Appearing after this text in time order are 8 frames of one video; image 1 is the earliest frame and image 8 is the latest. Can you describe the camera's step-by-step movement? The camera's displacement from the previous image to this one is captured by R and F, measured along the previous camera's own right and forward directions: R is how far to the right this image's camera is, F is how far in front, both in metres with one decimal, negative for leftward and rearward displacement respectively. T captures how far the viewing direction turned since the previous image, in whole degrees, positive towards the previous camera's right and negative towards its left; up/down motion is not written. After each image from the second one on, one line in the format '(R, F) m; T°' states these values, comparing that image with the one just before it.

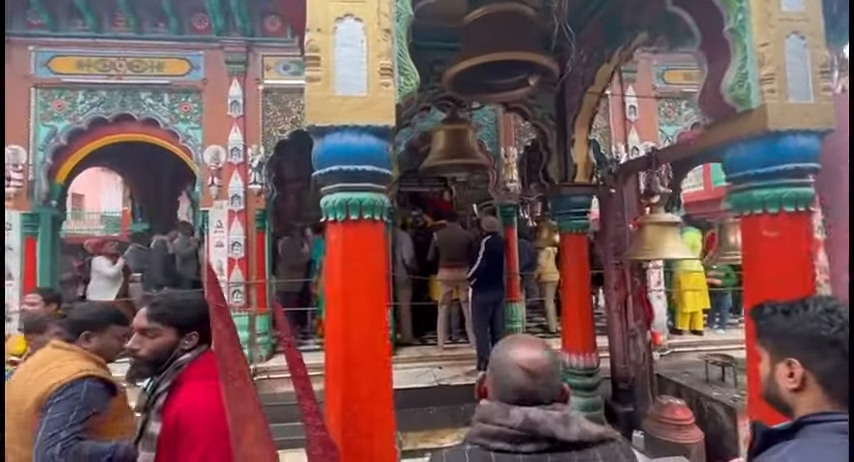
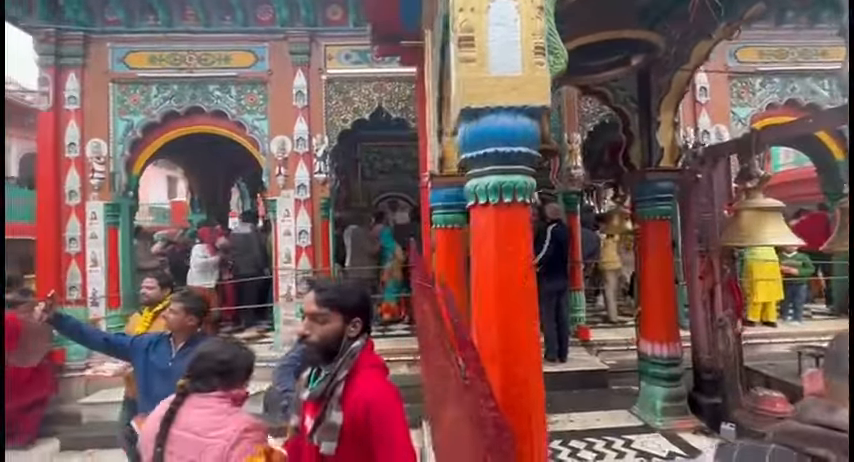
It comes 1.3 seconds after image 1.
(-0.8, 0.0) m; -3°
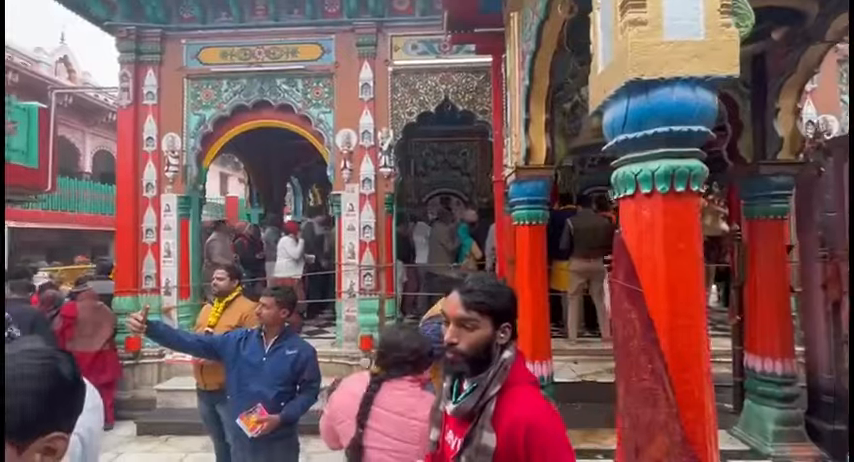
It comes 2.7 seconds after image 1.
(-0.6, +0.3) m; -5°
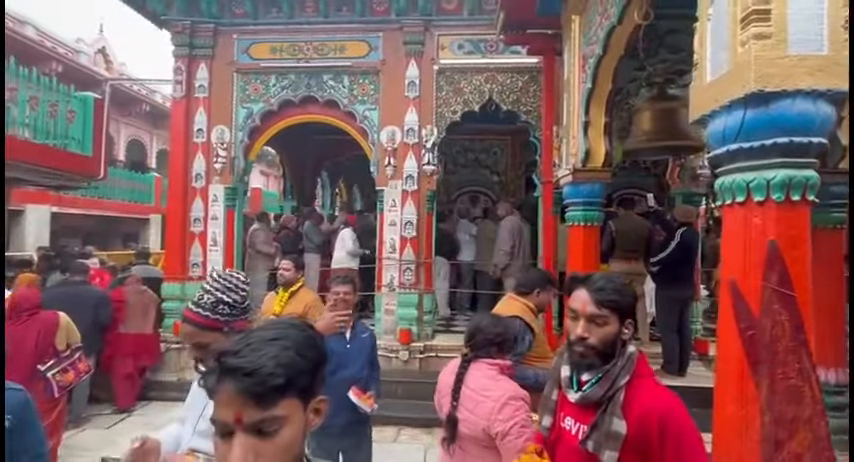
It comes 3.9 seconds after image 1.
(-0.6, -0.1) m; -2°
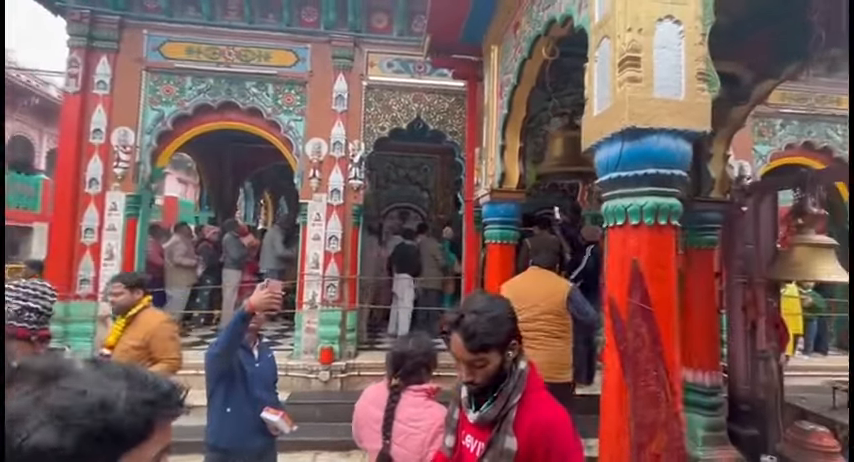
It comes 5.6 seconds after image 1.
(+0.2, 0.0) m; +9°
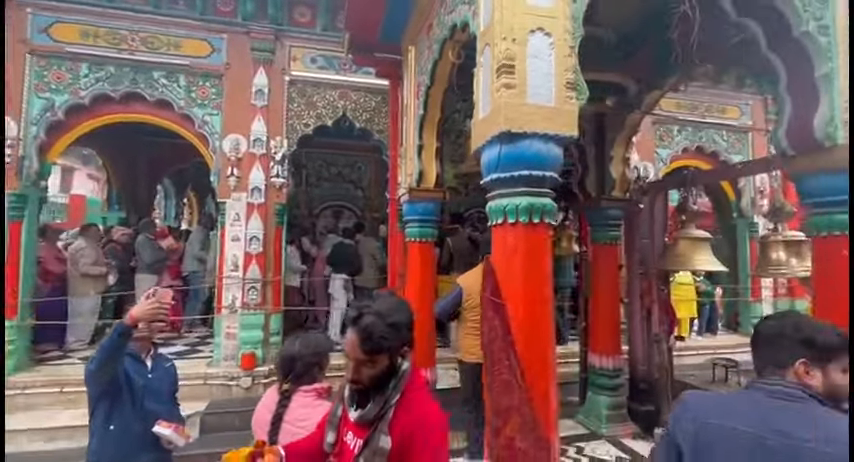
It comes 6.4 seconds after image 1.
(+0.4, -0.1) m; +8°
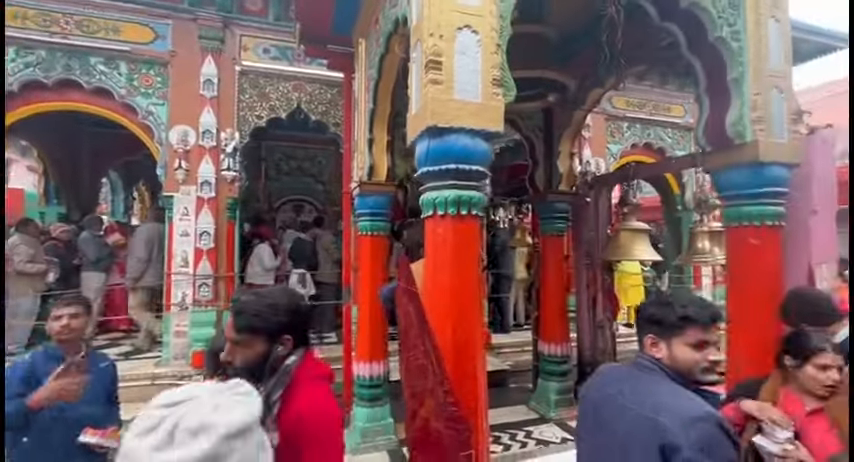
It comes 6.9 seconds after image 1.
(+0.3, -0.1) m; +4°
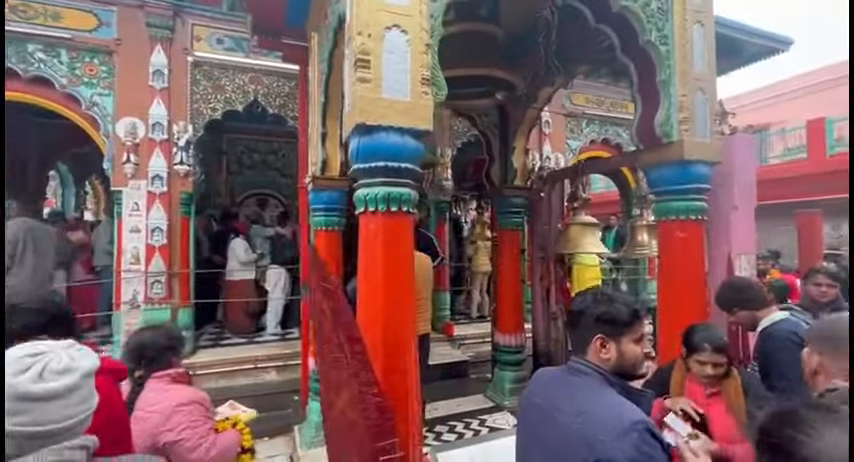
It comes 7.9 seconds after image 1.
(+0.3, -0.1) m; +3°
